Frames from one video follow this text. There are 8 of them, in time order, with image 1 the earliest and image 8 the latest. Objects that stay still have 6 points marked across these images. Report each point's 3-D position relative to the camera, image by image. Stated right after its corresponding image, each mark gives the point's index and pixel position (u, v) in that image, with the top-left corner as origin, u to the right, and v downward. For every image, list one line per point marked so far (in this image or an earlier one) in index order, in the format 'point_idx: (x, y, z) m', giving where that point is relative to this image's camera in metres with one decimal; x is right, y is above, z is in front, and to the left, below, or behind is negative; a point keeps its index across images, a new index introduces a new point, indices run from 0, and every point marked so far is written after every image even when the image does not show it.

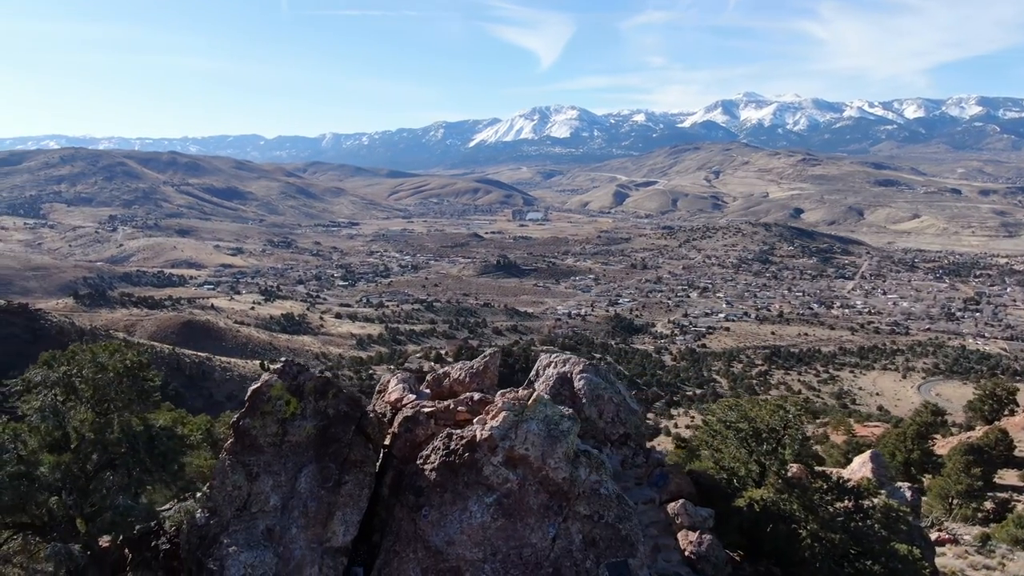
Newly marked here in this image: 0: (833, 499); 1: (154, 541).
0: (+6.1, -4.0, +15.0) m
1: (-6.0, -4.2, +13.3) m
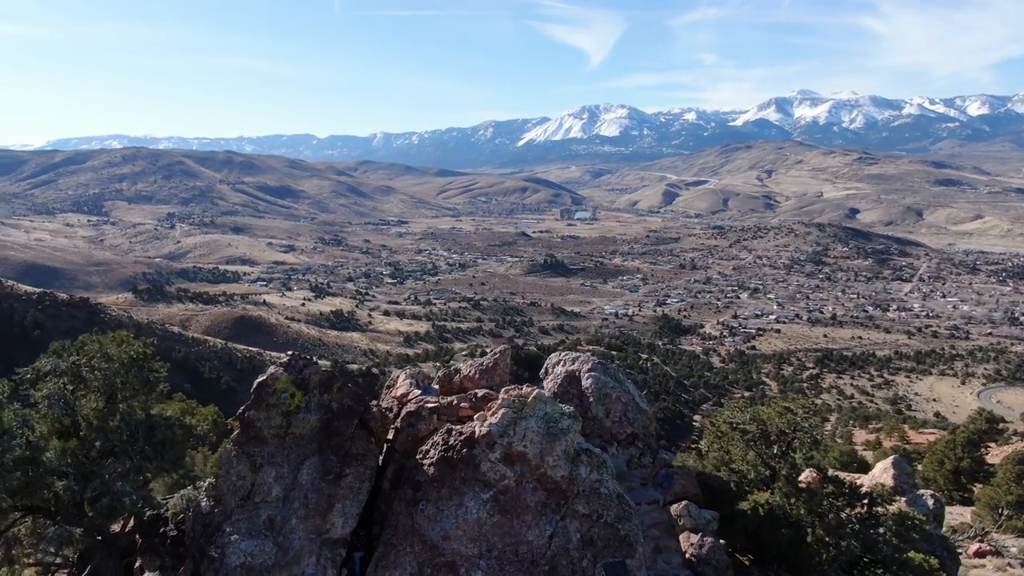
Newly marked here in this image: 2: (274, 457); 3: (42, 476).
0: (+6.1, -4.0, +14.6) m
1: (-6.0, -4.1, +13.7) m
2: (-4.1, -2.9, +13.7) m
3: (-6.7, -2.7, +11.4) m
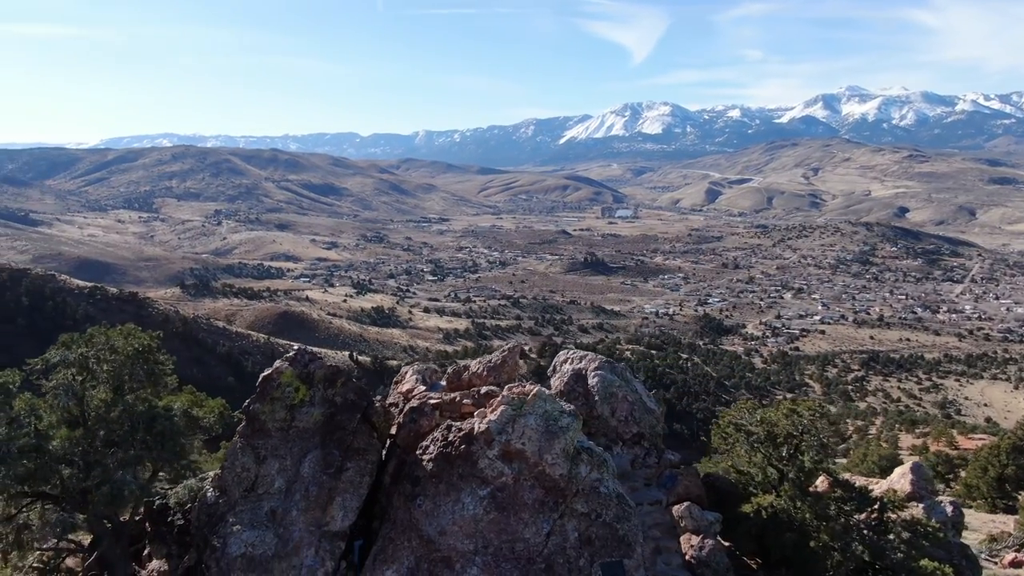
0: (+6.2, -4.0, +14.3) m
1: (-6.1, -4.0, +14.1) m
2: (-4.1, -2.8, +14.0) m
3: (-6.8, -2.6, +11.8) m
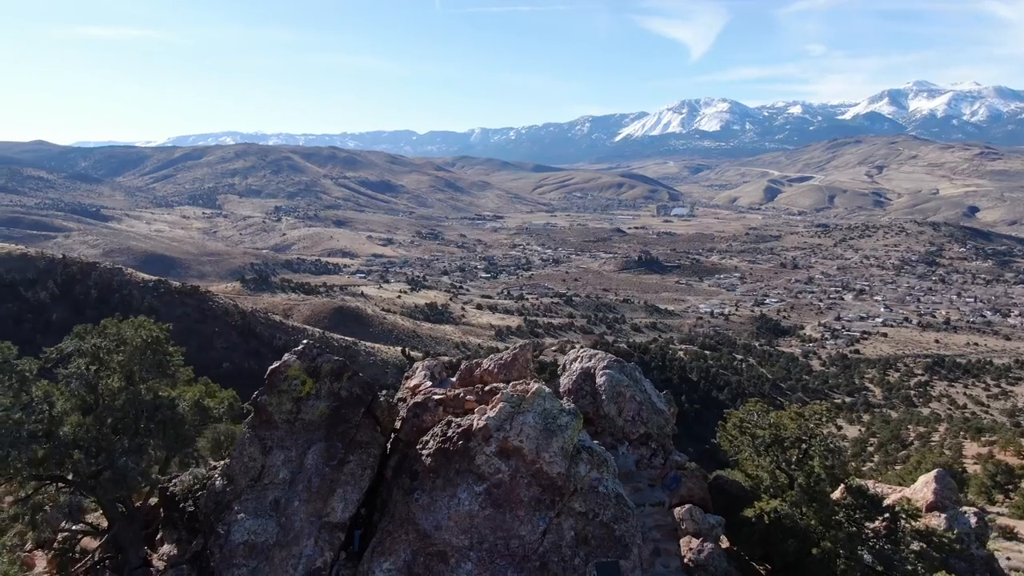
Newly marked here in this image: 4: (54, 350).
0: (+6.2, -4.0, +13.9) m
1: (-6.0, -3.9, +14.5) m
2: (-4.1, -2.7, +14.3) m
3: (-7.0, -2.5, +12.3) m
4: (-7.6, -1.0, +13.1) m
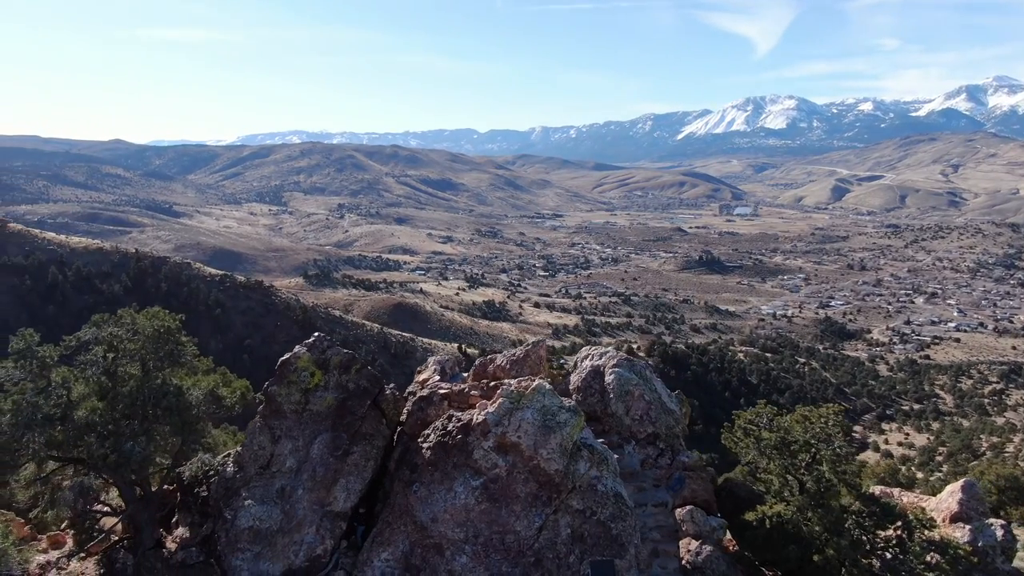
0: (+6.1, -4.0, +13.5) m
1: (-6.0, -3.8, +15.0) m
2: (-4.1, -2.6, +14.6) m
3: (-7.1, -2.3, +12.9) m
4: (-7.6, -0.9, +13.7) m
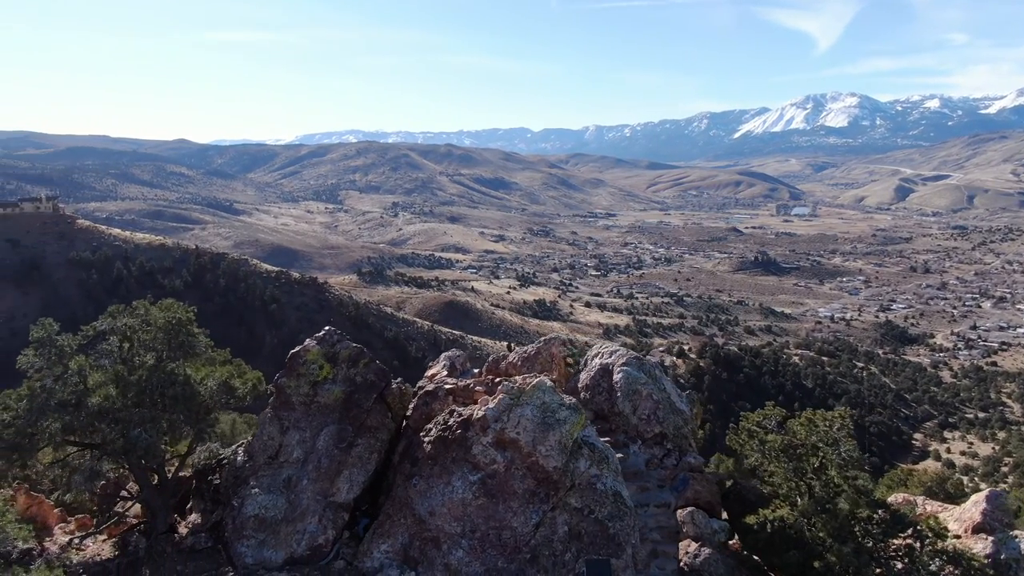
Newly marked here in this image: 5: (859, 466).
0: (+6.1, -4.0, +13.1) m
1: (-5.9, -3.6, +15.5) m
2: (-4.0, -2.5, +14.9) m
3: (-7.1, -2.2, +13.4) m
4: (-7.6, -0.7, +14.3) m
5: (+6.1, -3.2, +14.2) m
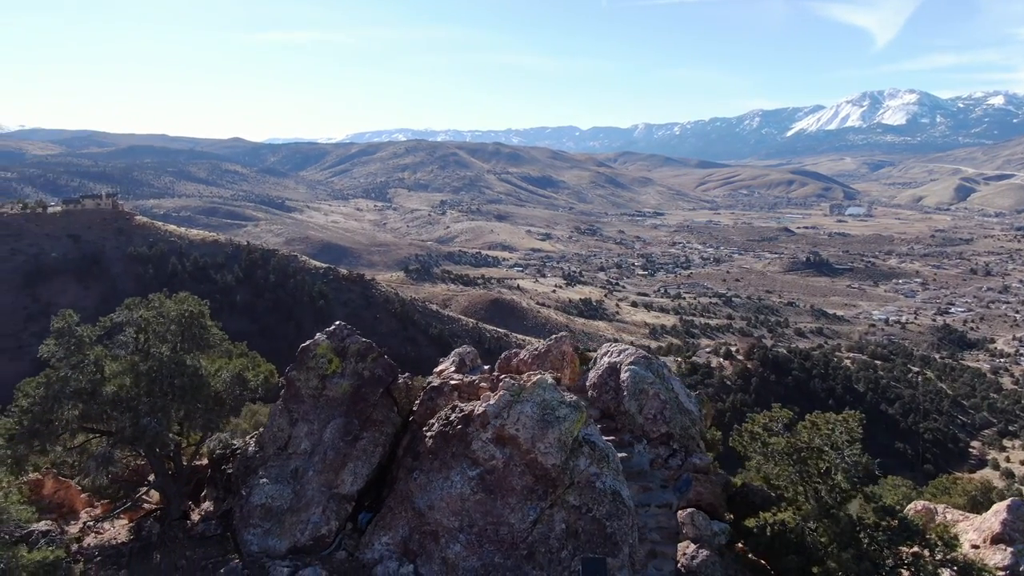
0: (+6.0, -4.1, +12.8) m
1: (-5.8, -3.5, +15.9) m
2: (-3.9, -2.4, +15.2) m
3: (-7.1, -2.1, +13.8) m
4: (-7.5, -0.6, +14.8) m
5: (+6.1, -3.2, +13.9) m
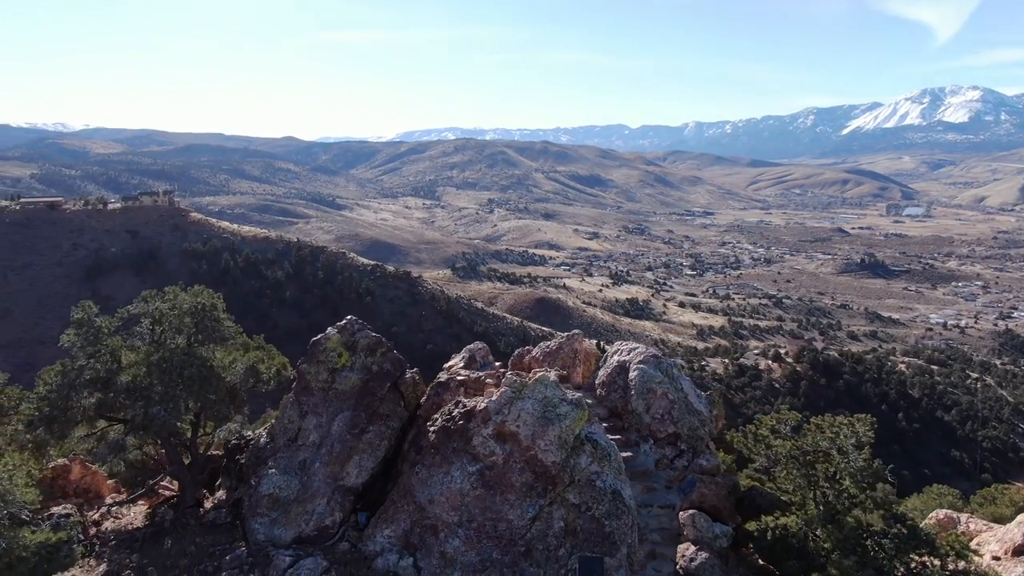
0: (+6.0, -4.1, +12.4) m
1: (-5.6, -3.4, +16.2) m
2: (-3.8, -2.3, +15.4) m
3: (-7.0, -1.9, +14.3) m
4: (-7.4, -0.5, +15.2) m
5: (+6.2, -3.2, +13.5) m
